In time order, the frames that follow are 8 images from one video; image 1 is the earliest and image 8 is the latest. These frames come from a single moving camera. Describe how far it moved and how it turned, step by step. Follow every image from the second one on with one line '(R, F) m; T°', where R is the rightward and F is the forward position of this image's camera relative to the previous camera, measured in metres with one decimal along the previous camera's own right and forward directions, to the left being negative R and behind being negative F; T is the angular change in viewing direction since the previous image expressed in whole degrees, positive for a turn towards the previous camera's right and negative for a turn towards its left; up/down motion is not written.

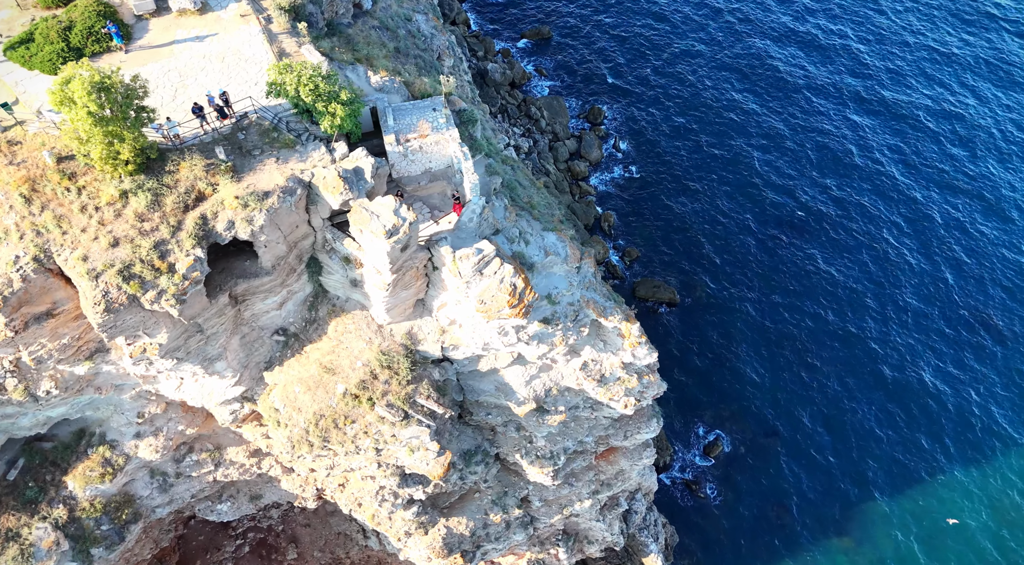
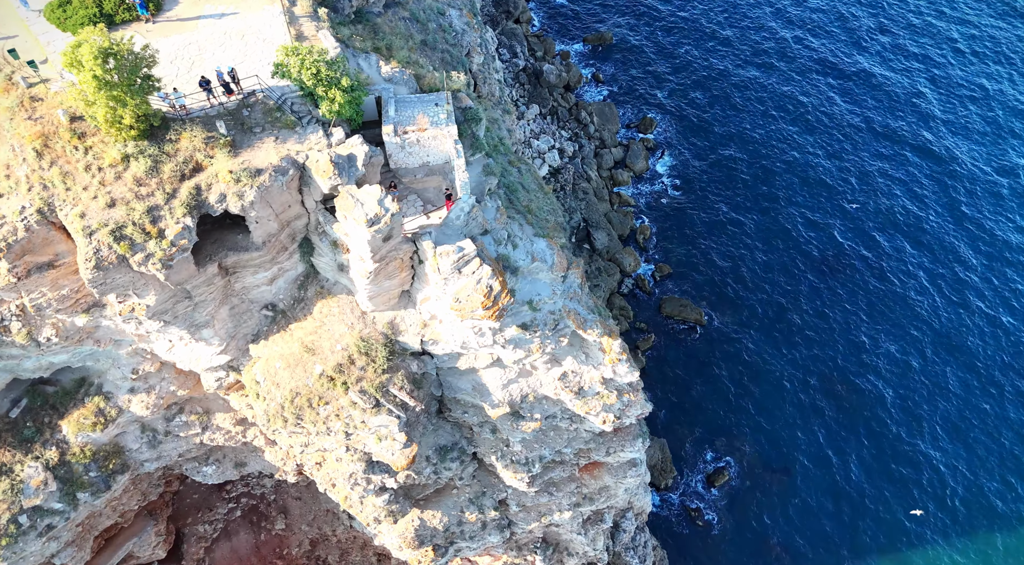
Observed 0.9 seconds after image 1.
(+2.6, +0.2) m; -5°
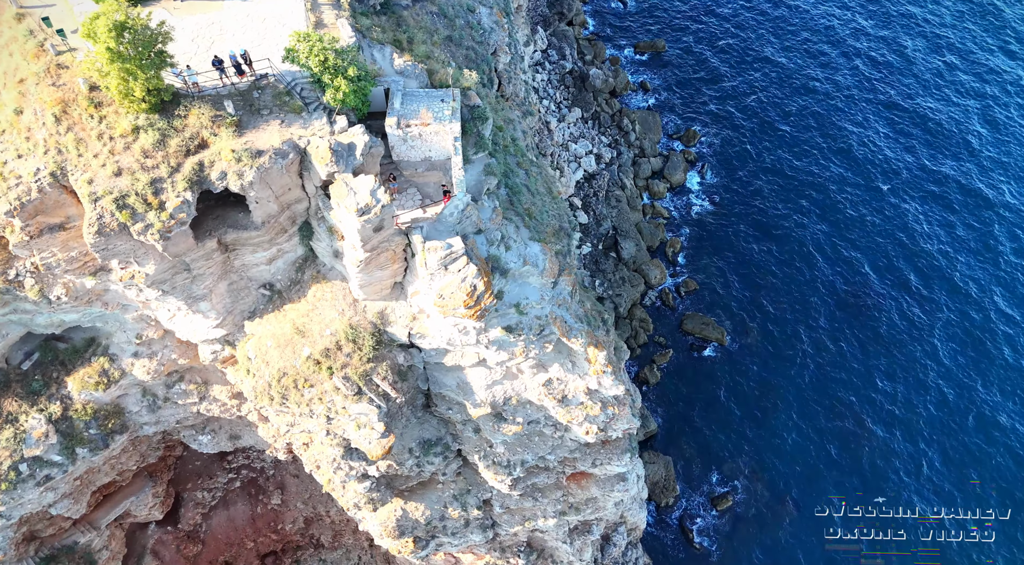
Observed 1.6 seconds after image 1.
(+2.0, +0.2) m; -4°
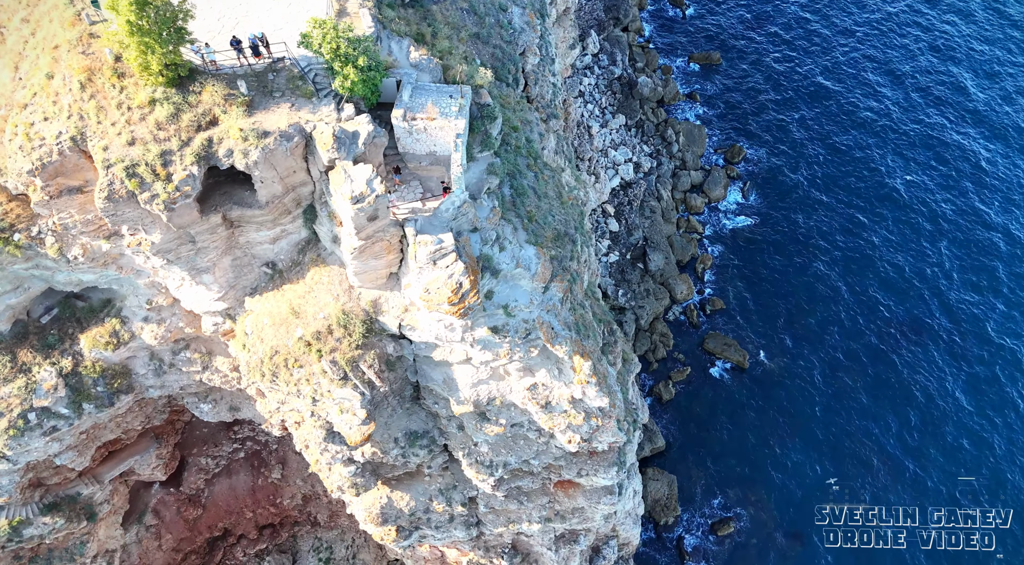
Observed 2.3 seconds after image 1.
(+2.0, +0.1) m; -4°
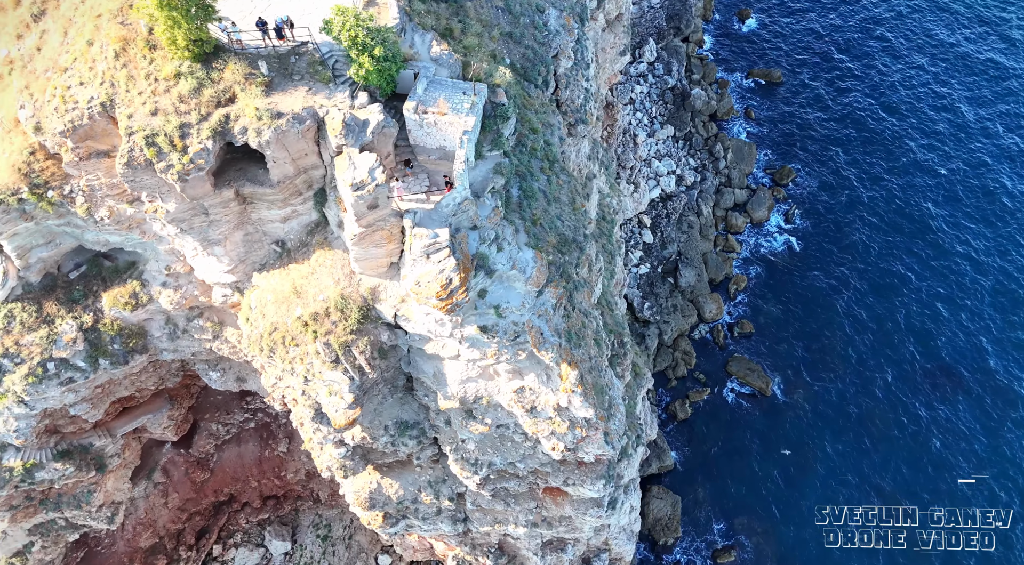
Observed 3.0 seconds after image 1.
(+2.0, +0.1) m; -4°
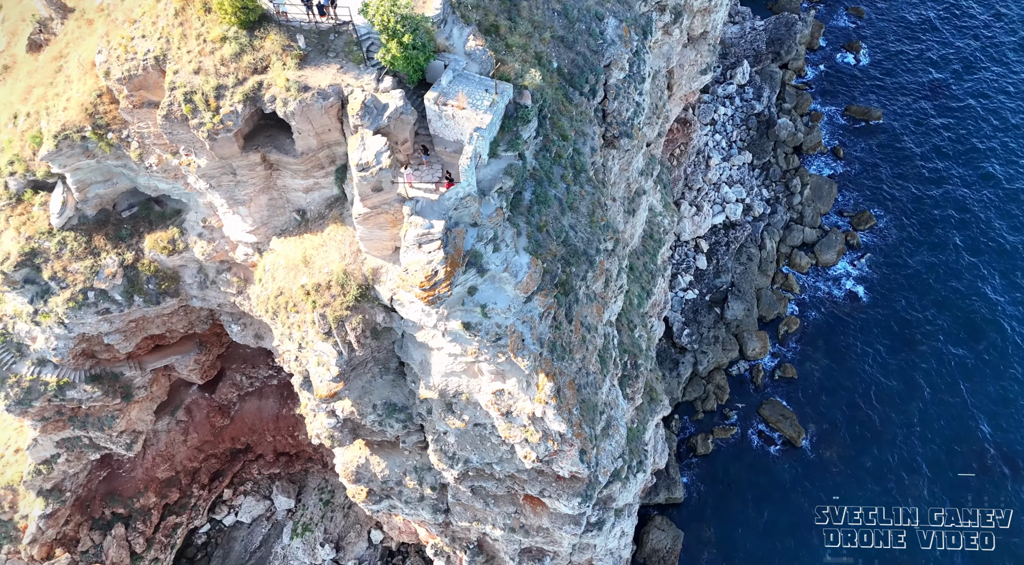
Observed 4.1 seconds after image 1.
(+3.2, +0.3) m; -7°
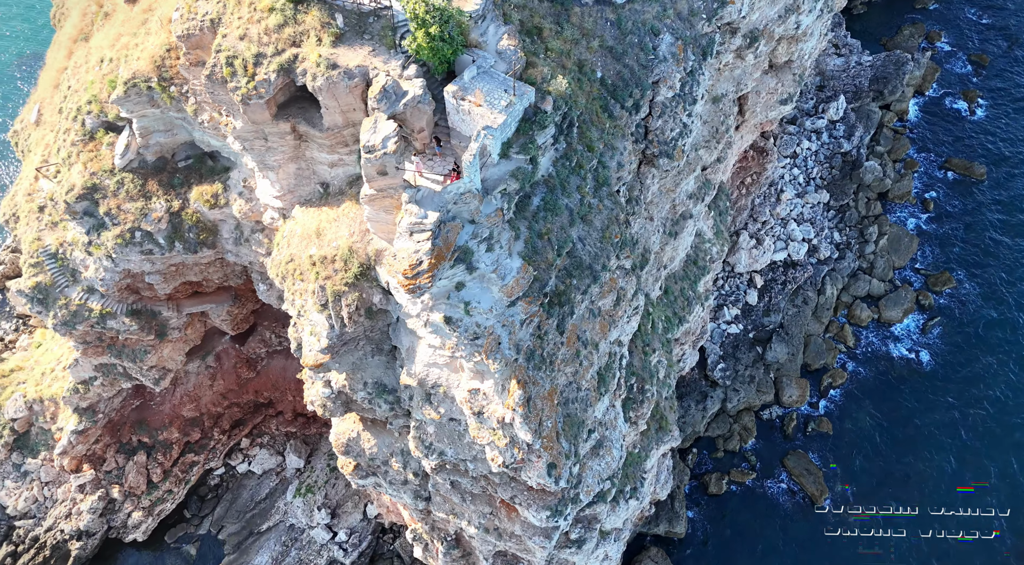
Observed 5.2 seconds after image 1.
(+3.3, +0.3) m; -7°
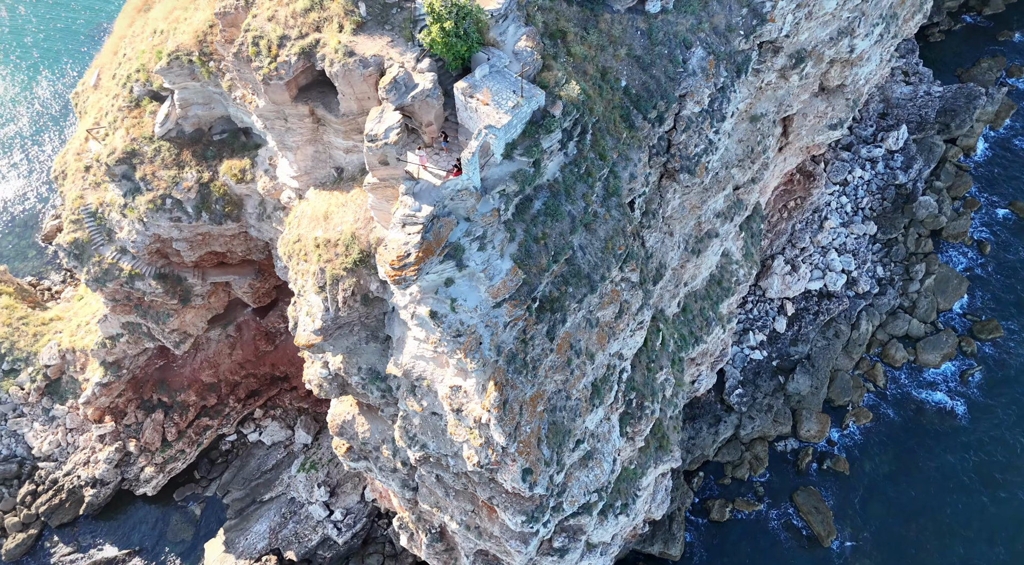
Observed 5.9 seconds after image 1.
(+2.2, +0.2) m; -4°
